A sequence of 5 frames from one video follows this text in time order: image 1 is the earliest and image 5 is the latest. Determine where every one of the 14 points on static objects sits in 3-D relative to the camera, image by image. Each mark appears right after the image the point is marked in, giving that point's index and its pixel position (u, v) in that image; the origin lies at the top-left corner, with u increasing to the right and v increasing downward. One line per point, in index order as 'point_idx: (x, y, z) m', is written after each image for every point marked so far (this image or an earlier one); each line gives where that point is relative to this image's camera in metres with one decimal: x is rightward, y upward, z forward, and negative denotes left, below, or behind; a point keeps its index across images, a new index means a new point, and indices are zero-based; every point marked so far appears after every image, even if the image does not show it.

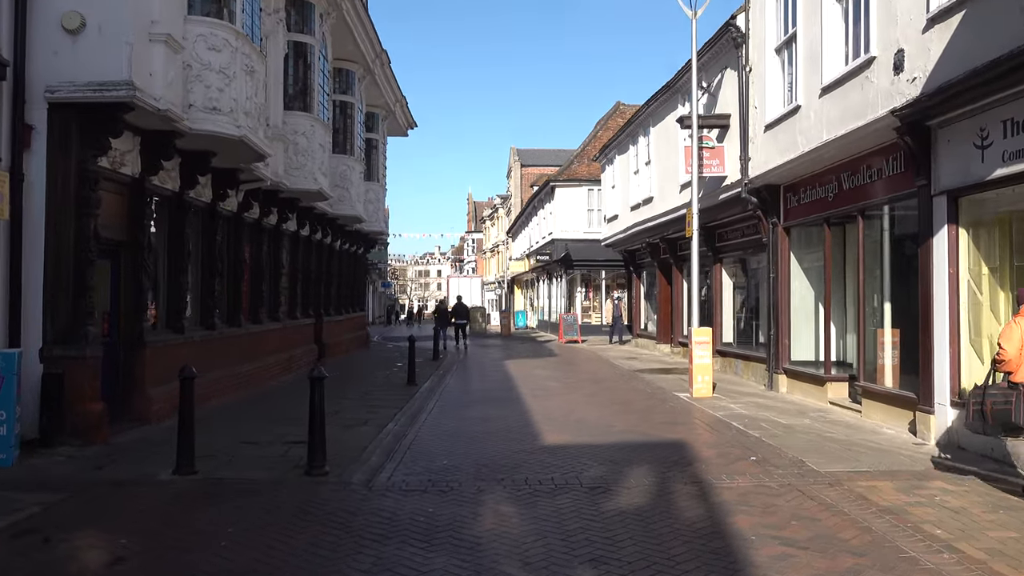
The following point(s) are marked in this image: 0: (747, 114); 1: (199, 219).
0: (+3.9, +2.9, +13.9) m
1: (-4.8, +1.1, +13.0) m
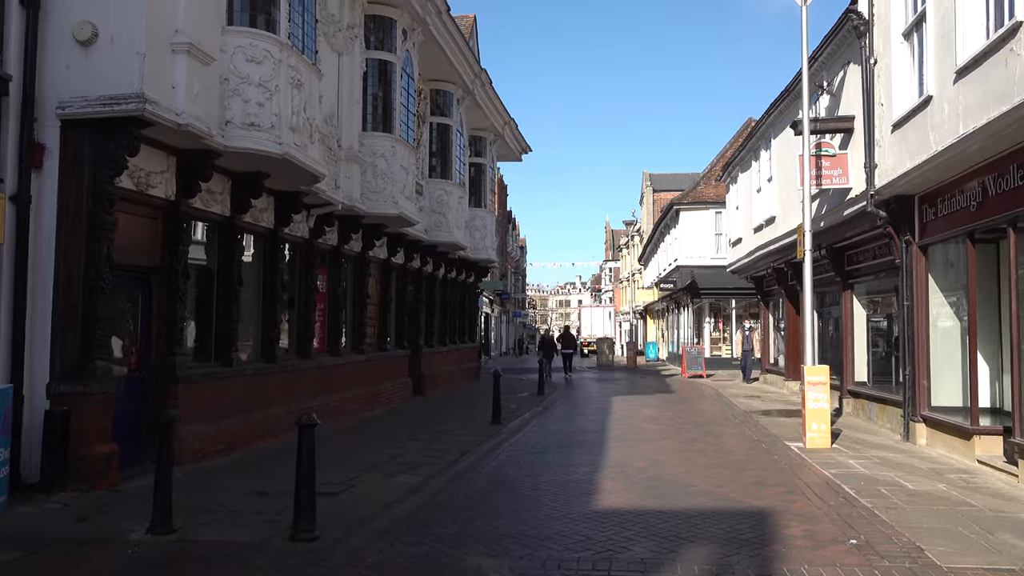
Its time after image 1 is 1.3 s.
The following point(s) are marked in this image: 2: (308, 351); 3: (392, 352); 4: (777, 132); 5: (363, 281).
0: (+5.0, +2.4, +11.8) m
1: (-3.6, +0.6, +12.3) m
2: (-3.3, -1.0, +13.5) m
3: (-2.5, -1.4, +18.0) m
4: (+5.6, +3.3, +18.1) m
5: (-2.9, +0.1, +16.4) m
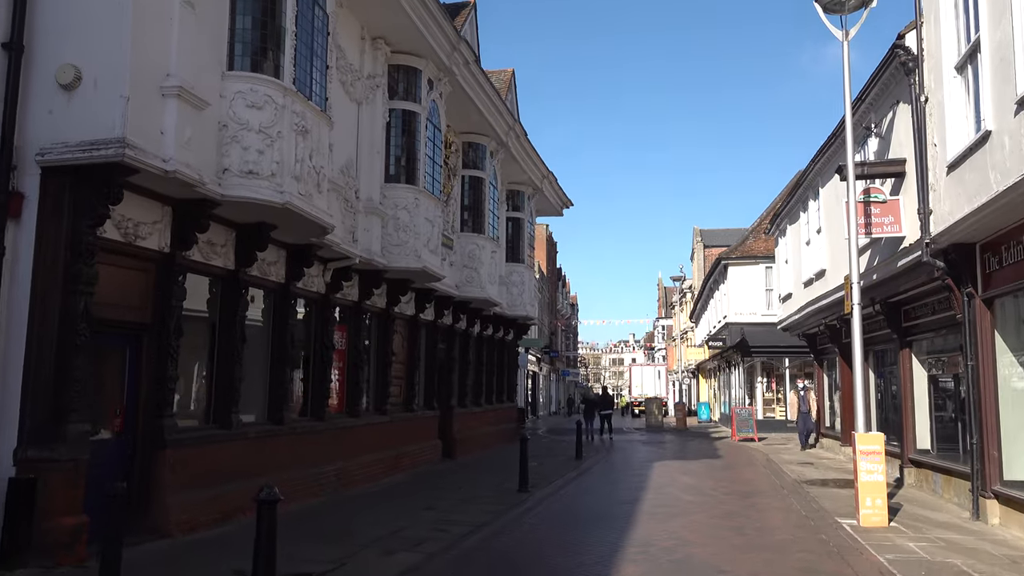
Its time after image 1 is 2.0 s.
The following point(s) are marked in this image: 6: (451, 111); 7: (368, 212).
0: (+5.3, +1.7, +10.9) m
1: (-3.3, -0.2, +11.8) m
2: (-2.9, -1.9, +12.8) m
3: (-1.9, -2.5, +17.2) m
4: (+6.3, +2.2, +17.1) m
5: (-2.3, -0.9, +15.8) m
6: (-1.3, +3.7, +17.8) m
7: (-2.3, +1.2, +13.5) m
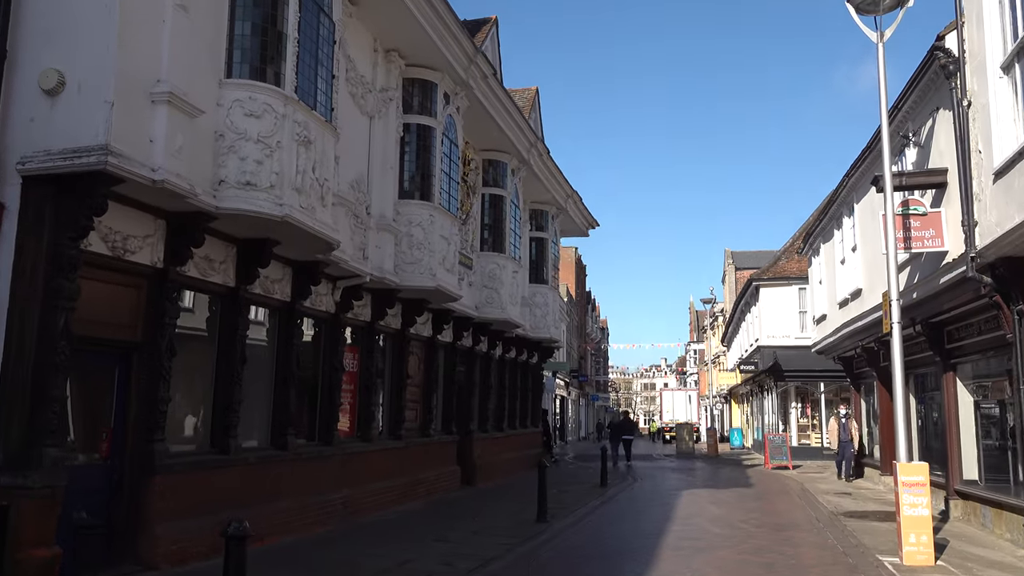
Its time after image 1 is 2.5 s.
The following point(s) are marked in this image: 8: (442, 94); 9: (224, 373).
0: (+5.5, +1.5, +10.1) m
1: (-3.1, -0.4, +11.3) m
2: (-2.6, -2.2, +12.3) m
3: (-1.5, -3.0, +16.6) m
4: (+6.7, +1.8, +16.3) m
5: (-2.0, -1.3, +15.2) m
6: (-0.9, +3.3, +17.4) m
7: (-2.0, +0.9, +13.0) m
8: (-1.2, +3.4, +14.7) m
9: (-3.4, -1.0, +9.9) m
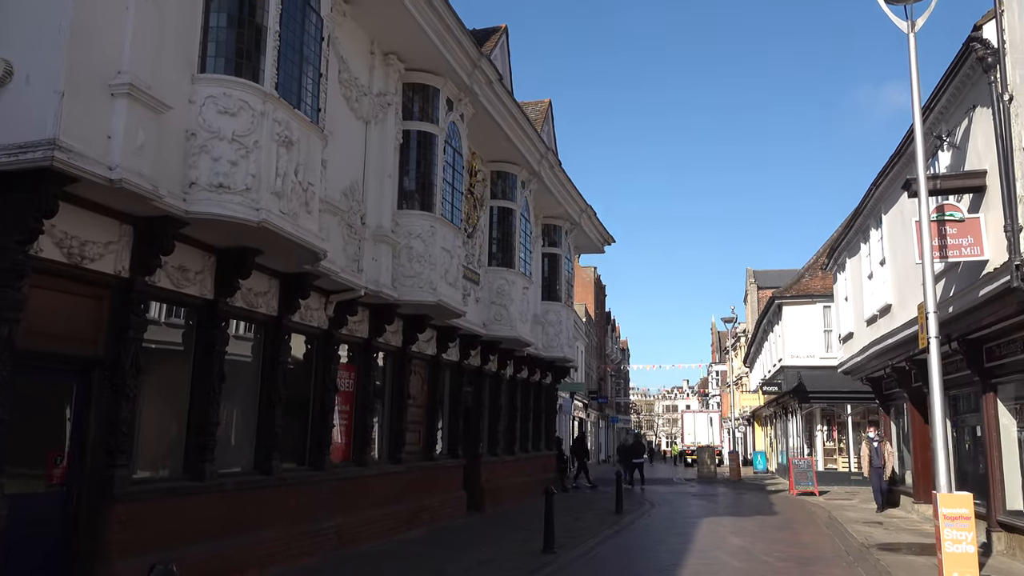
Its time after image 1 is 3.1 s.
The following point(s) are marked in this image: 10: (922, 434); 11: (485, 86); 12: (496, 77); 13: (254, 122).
0: (+5.5, +1.4, +9.3) m
1: (-3.1, -0.6, +10.6) m
2: (-2.6, -2.3, +11.5) m
3: (-1.3, -3.3, +15.8) m
4: (+6.8, +1.5, +15.4) m
5: (-1.9, -1.6, +14.5) m
6: (-0.7, +3.0, +16.7) m
7: (-2.0, +0.7, +12.3) m
8: (-1.1, +3.1, +14.1) m
9: (-3.4, -1.1, +9.2) m
10: (+8.0, -2.8, +16.5) m
11: (-0.5, +3.5, +14.8) m
12: (-0.3, +3.7, +14.9) m
13: (-2.6, +1.7, +8.5) m
